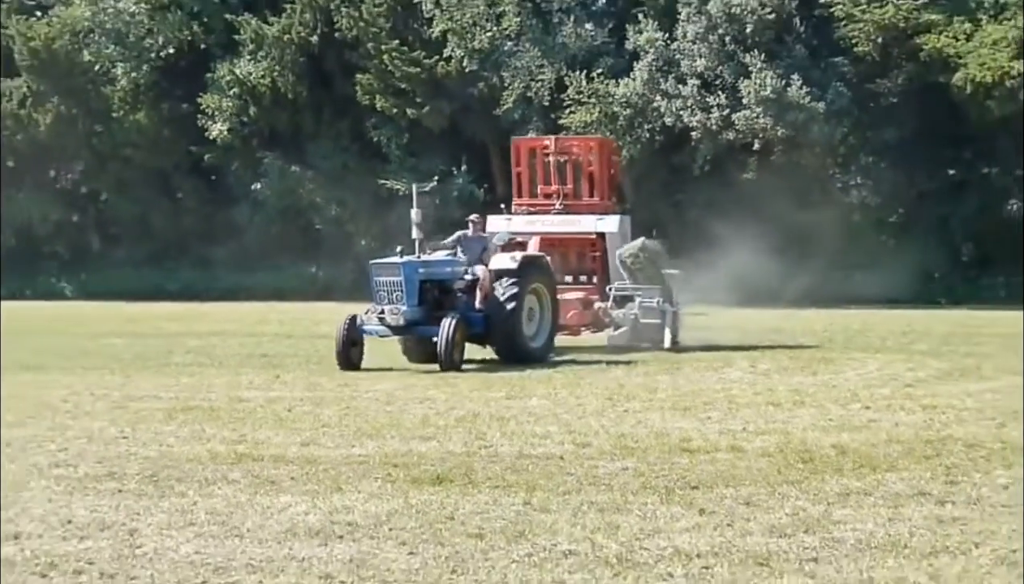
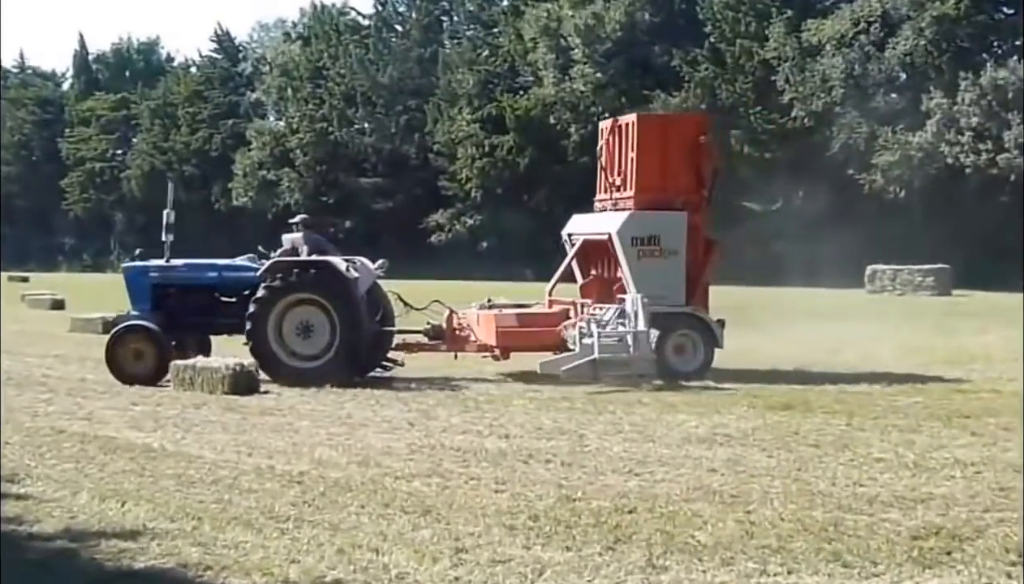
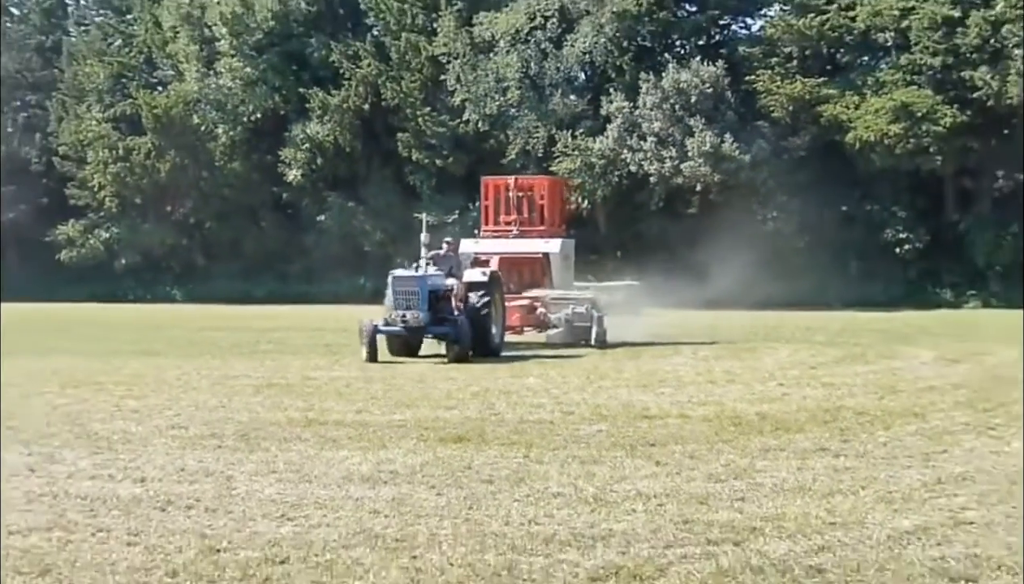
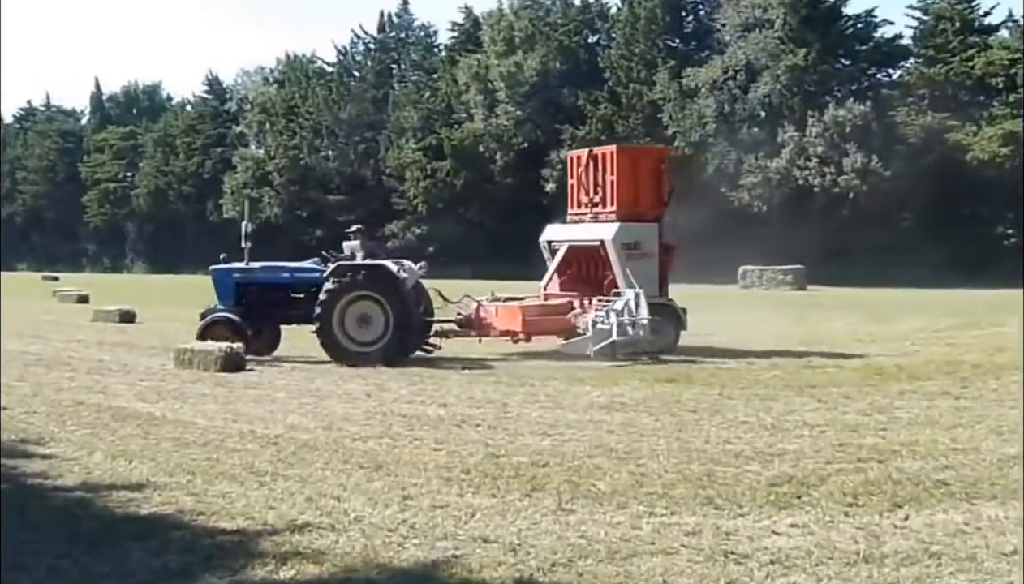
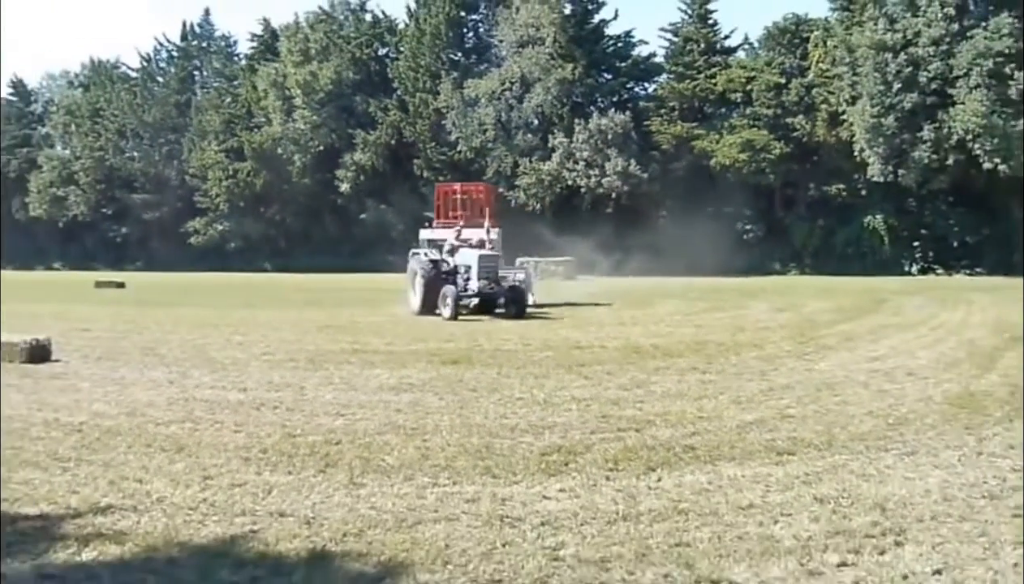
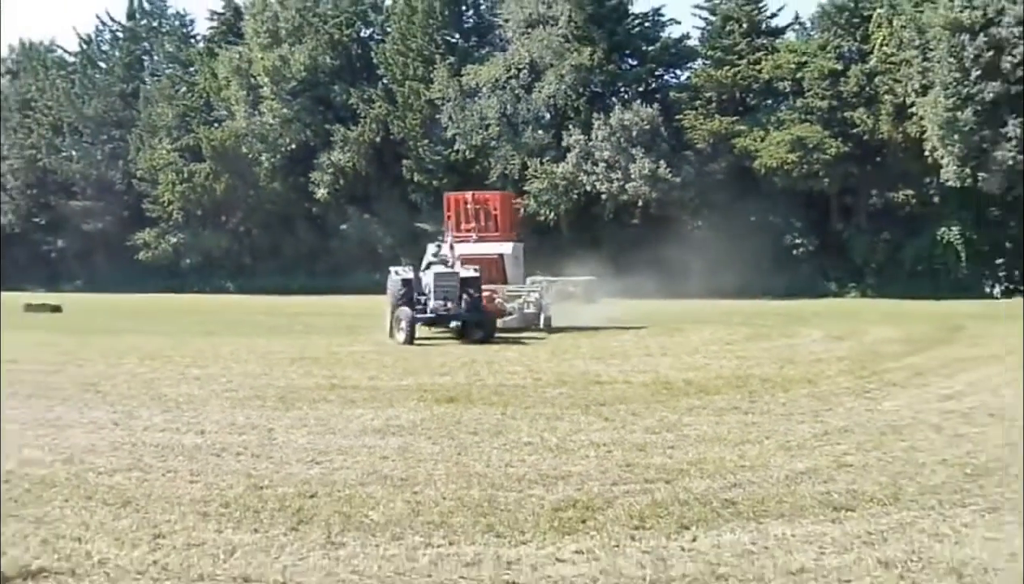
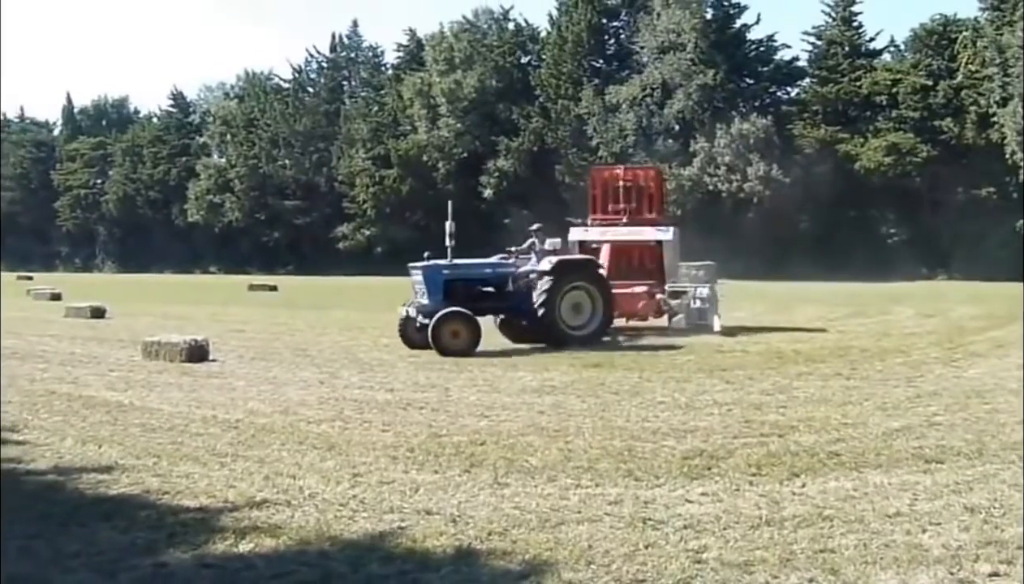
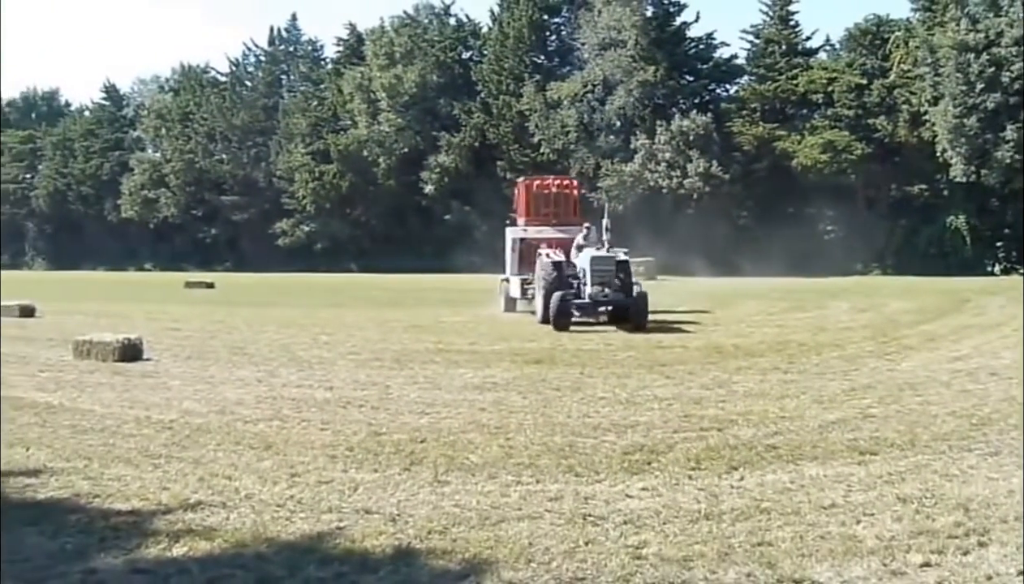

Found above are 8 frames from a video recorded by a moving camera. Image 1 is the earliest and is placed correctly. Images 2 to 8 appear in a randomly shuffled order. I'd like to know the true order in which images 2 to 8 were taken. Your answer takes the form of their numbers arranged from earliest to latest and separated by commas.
3, 6, 5, 8, 7, 4, 2
